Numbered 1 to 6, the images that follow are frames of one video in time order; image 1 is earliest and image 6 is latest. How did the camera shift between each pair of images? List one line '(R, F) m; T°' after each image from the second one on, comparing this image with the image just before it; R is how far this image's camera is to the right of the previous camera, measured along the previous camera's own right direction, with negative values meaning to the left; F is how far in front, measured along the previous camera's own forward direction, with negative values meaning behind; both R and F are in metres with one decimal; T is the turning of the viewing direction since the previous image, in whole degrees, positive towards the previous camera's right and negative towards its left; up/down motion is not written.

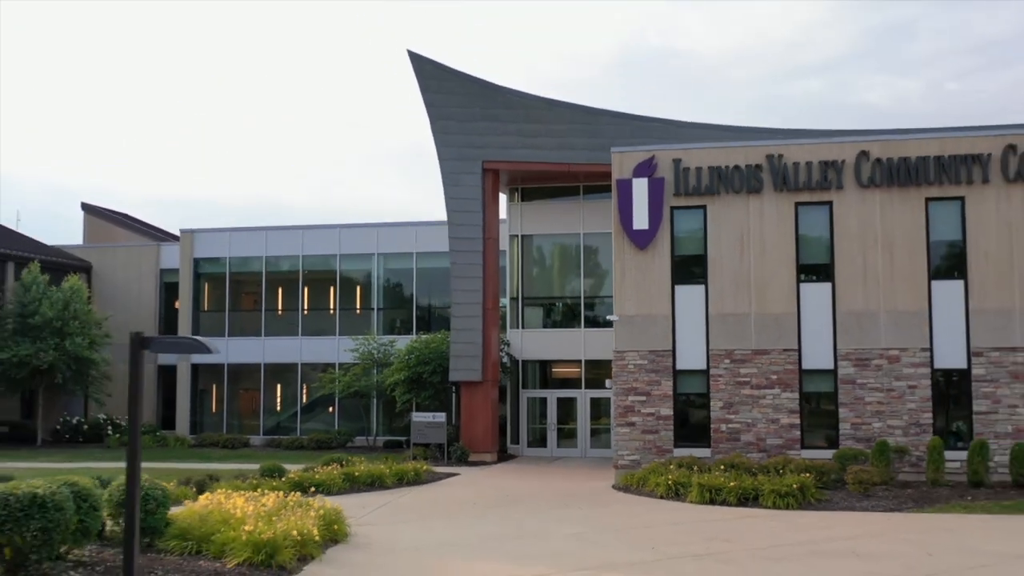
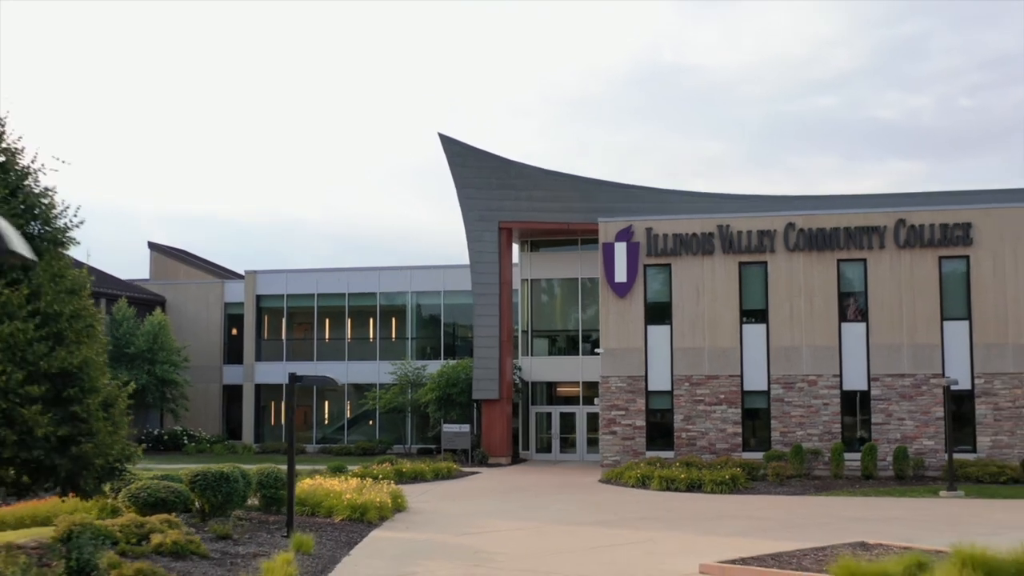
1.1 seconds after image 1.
(+0.2, -5.9) m; -1°
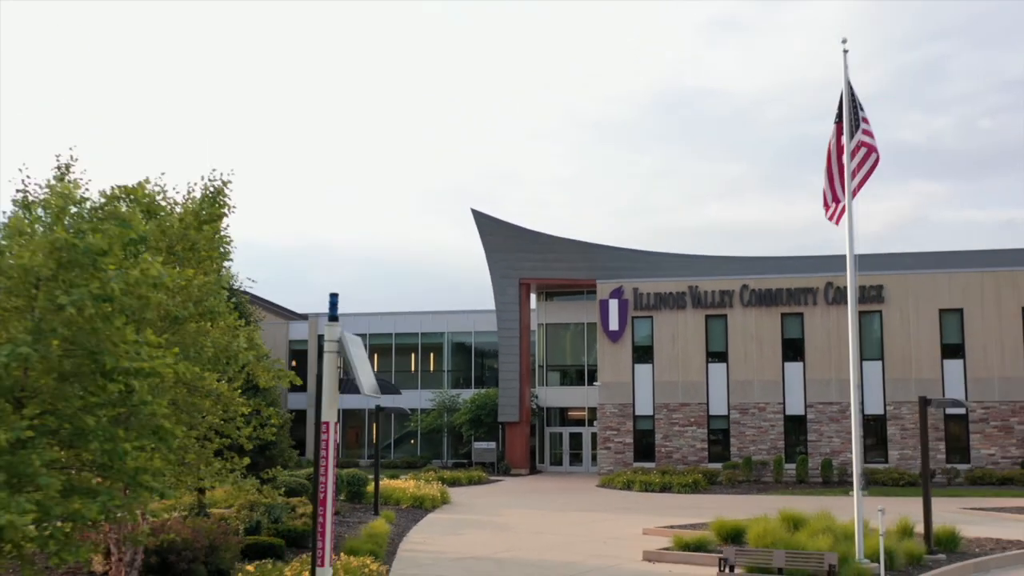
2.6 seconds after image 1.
(+0.3, -7.2) m; -1°
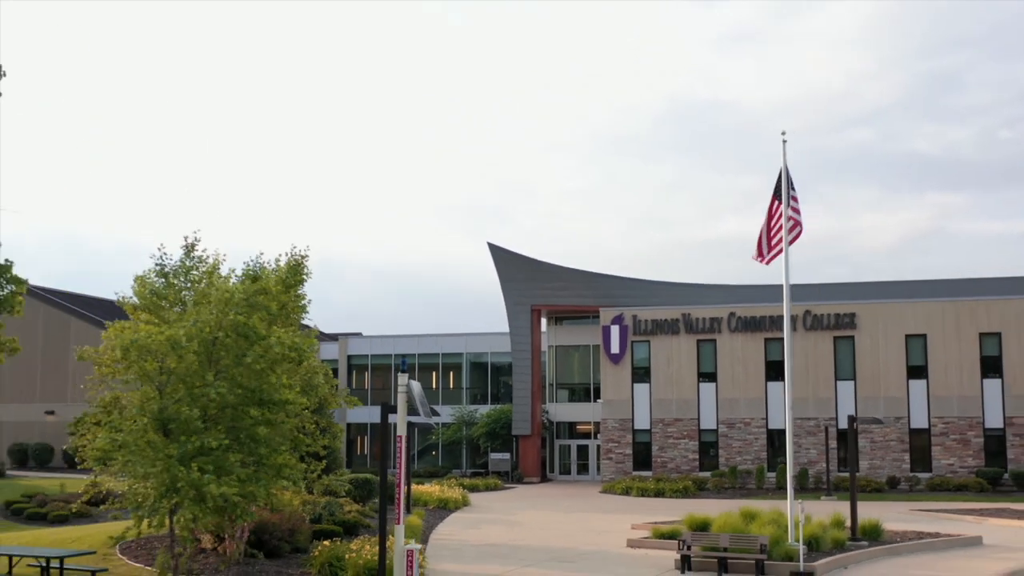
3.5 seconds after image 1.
(+0.1, -4.0) m; -1°
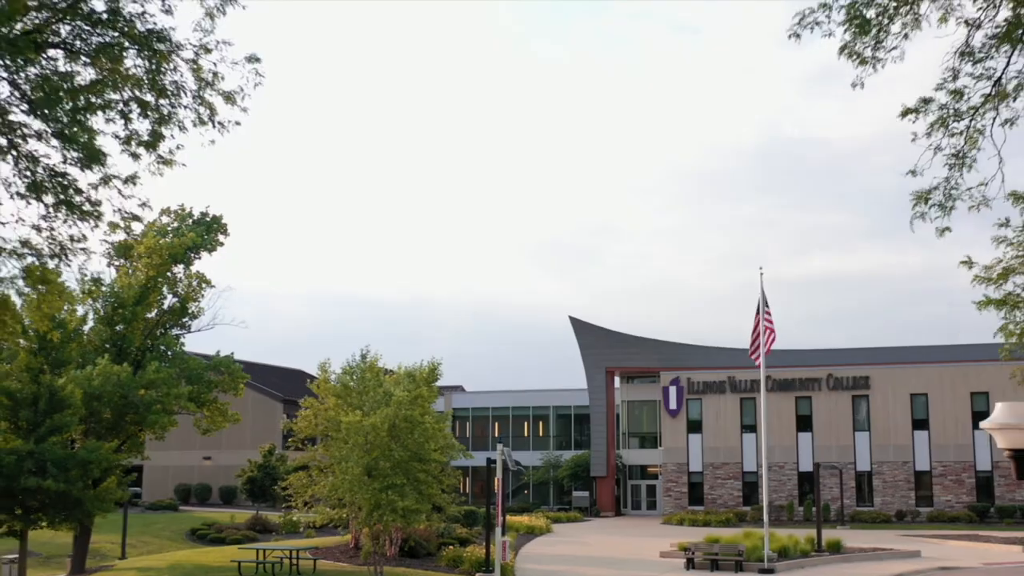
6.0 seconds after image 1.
(+0.9, -8.5) m; -5°
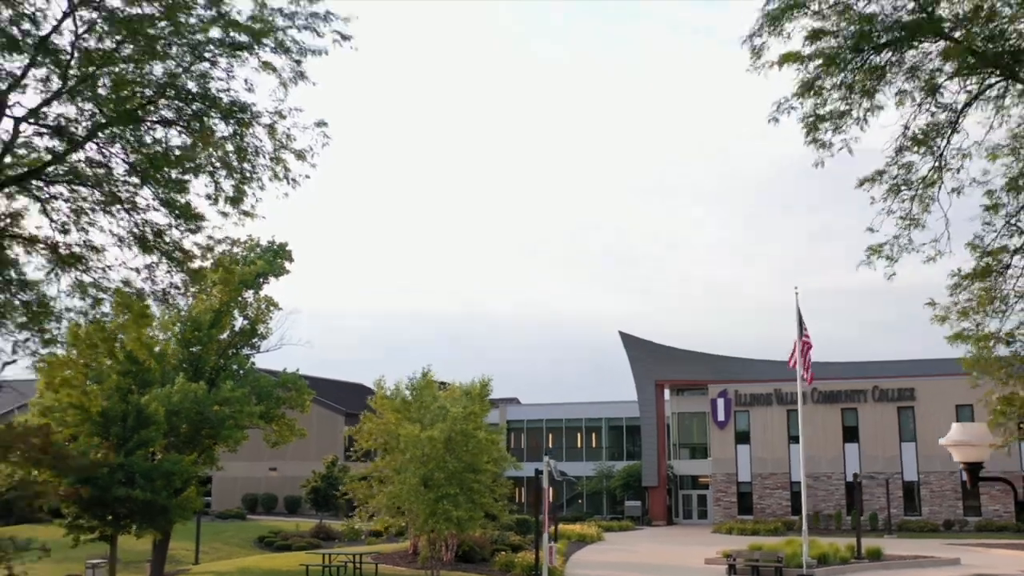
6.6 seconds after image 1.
(+0.2, -1.6) m; -3°
